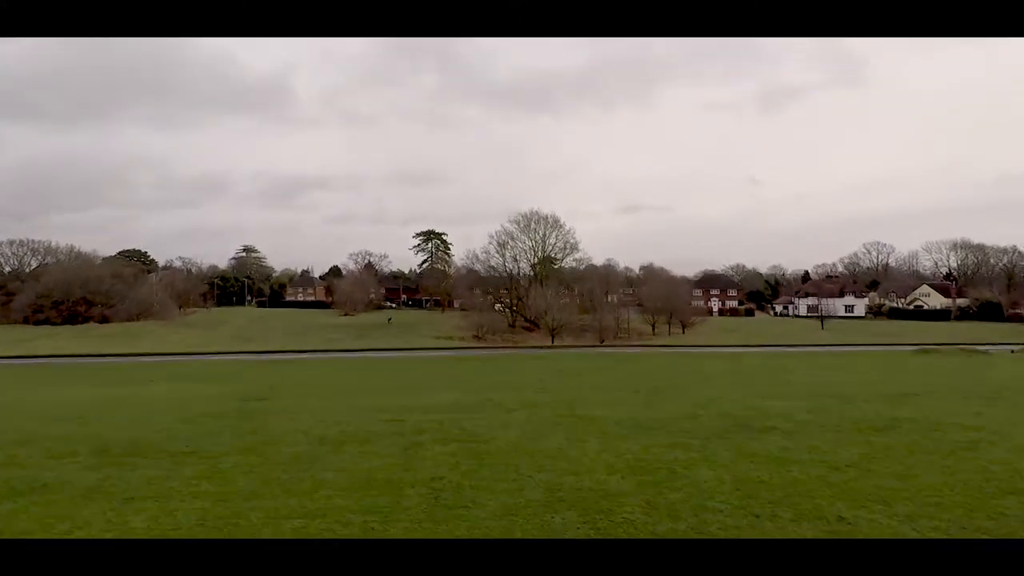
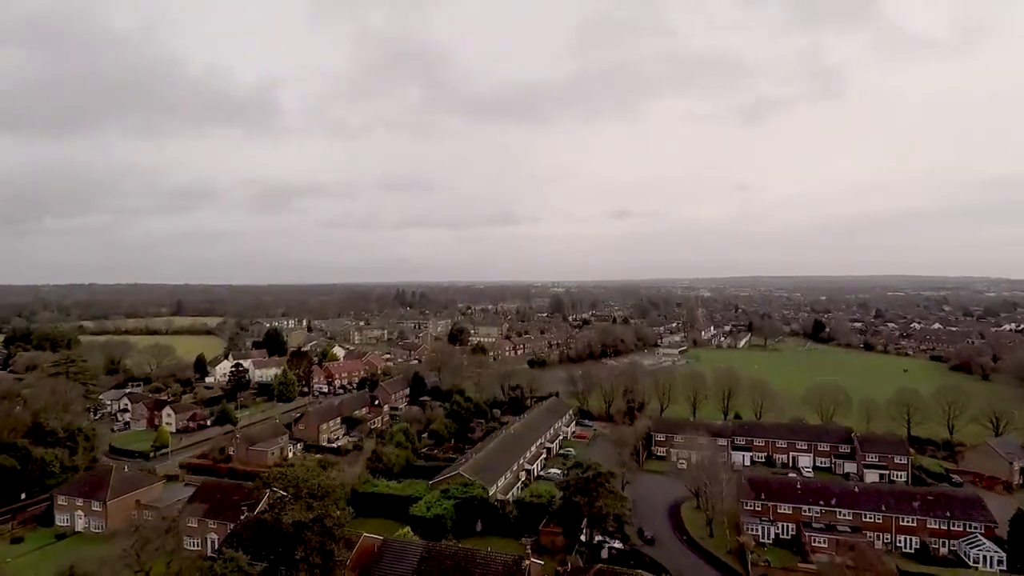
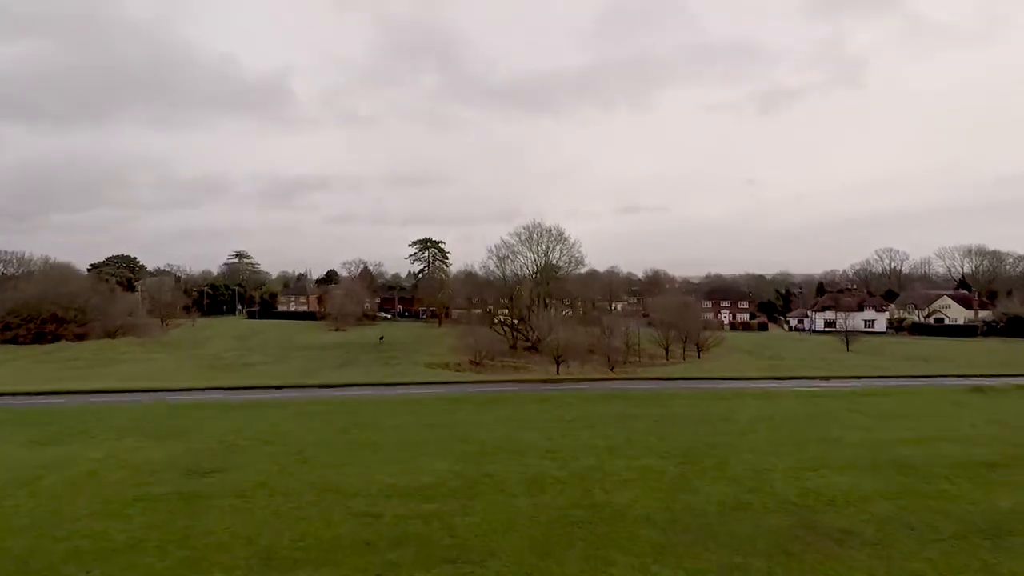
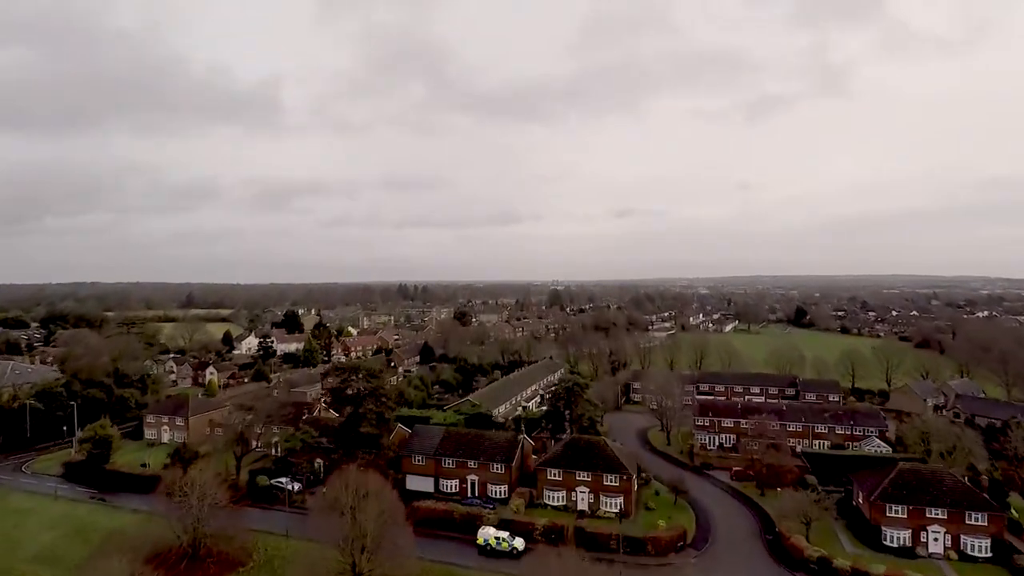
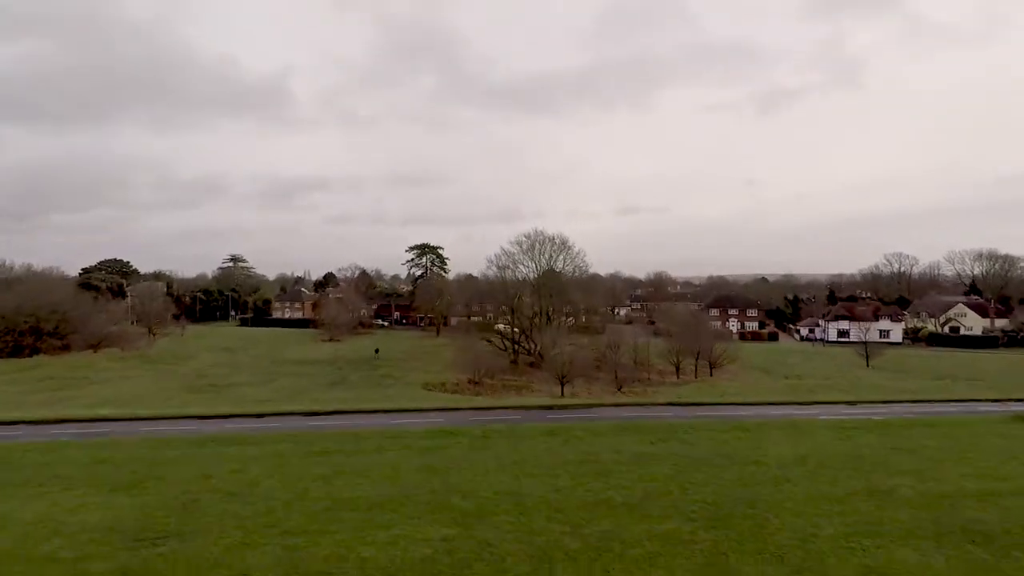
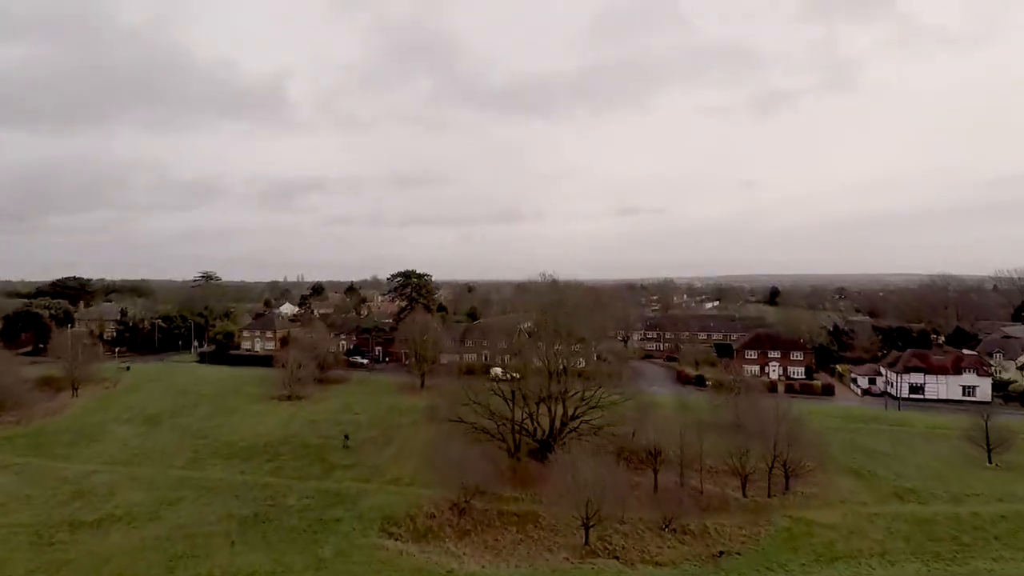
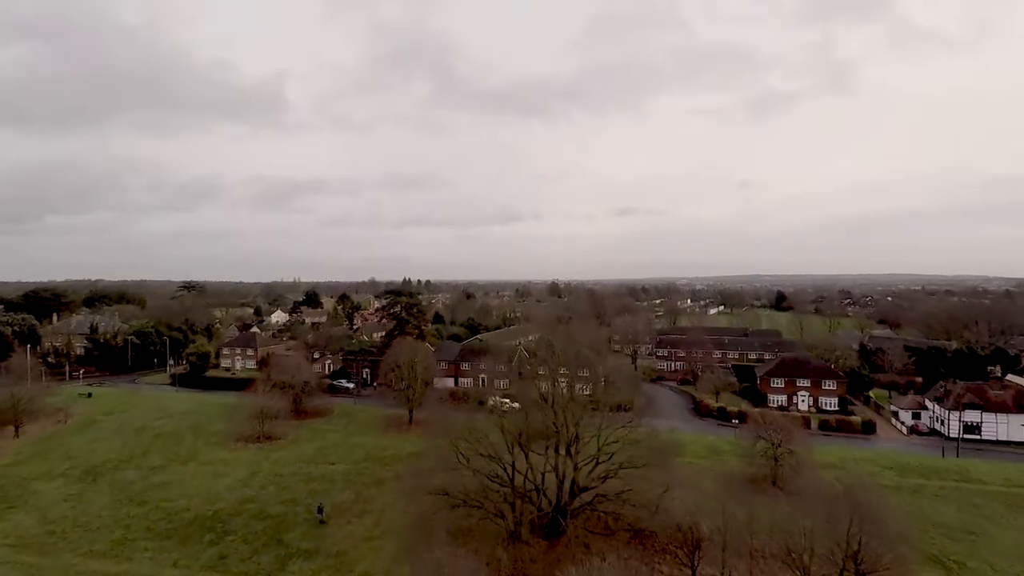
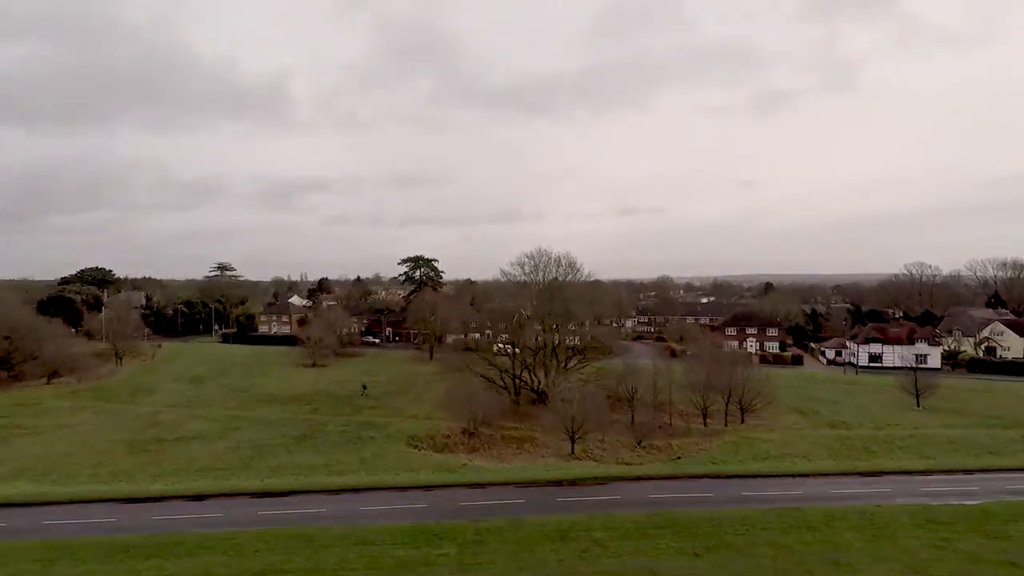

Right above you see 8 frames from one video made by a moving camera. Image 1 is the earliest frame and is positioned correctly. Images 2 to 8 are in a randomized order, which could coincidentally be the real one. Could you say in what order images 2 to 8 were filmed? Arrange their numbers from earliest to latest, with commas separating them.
3, 5, 8, 6, 7, 4, 2
